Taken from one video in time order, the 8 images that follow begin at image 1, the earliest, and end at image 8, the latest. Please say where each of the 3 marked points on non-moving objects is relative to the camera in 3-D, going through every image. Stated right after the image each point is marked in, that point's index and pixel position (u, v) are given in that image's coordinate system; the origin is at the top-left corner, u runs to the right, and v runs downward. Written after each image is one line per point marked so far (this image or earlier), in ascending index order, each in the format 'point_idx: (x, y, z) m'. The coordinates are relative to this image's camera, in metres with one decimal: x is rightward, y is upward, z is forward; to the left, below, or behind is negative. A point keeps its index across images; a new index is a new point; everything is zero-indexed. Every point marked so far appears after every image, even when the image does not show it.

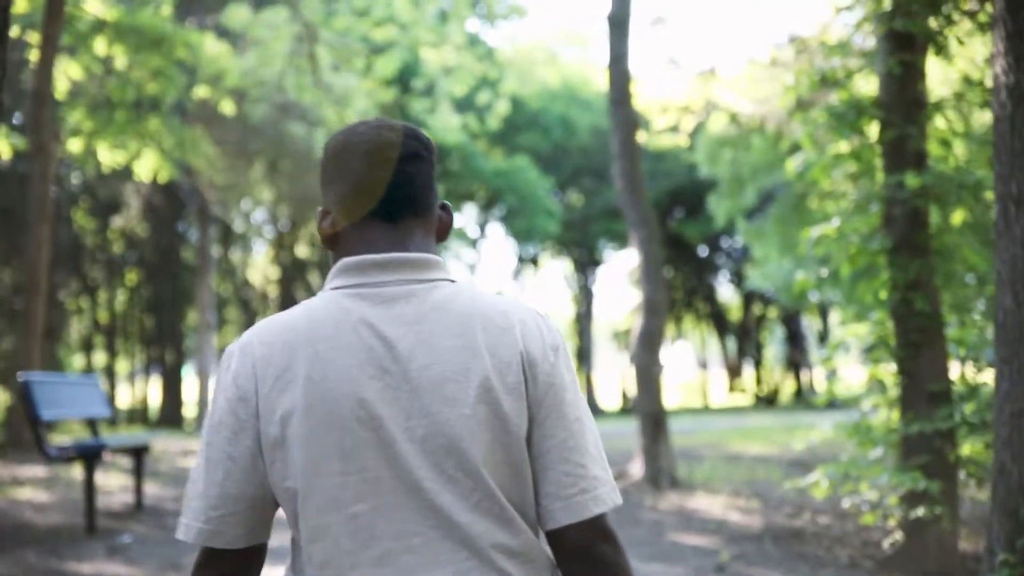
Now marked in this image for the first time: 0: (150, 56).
0: (-4.6, +2.9, +16.0) m
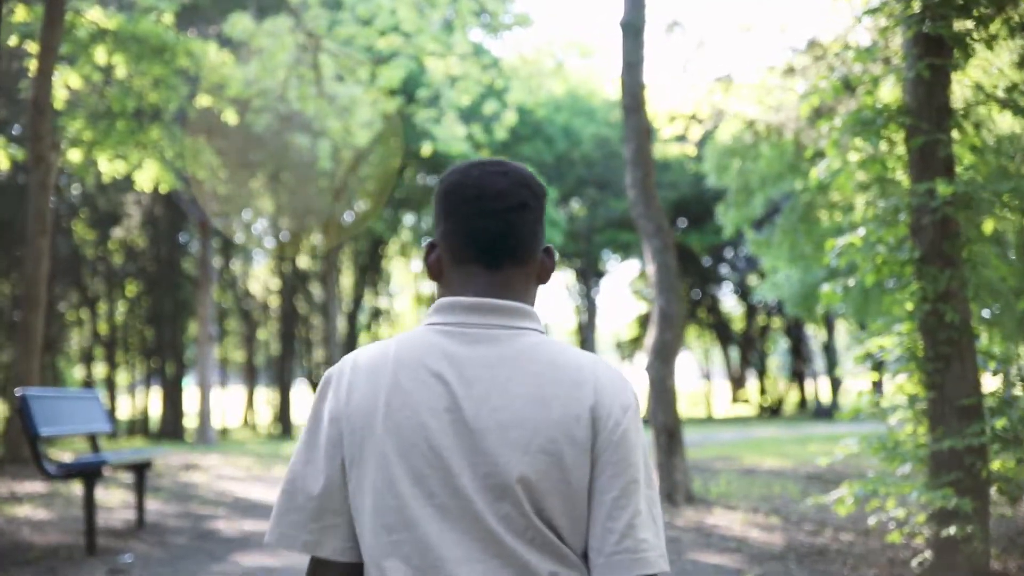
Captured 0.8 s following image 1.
0: (-4.5, +2.8, +15.8) m
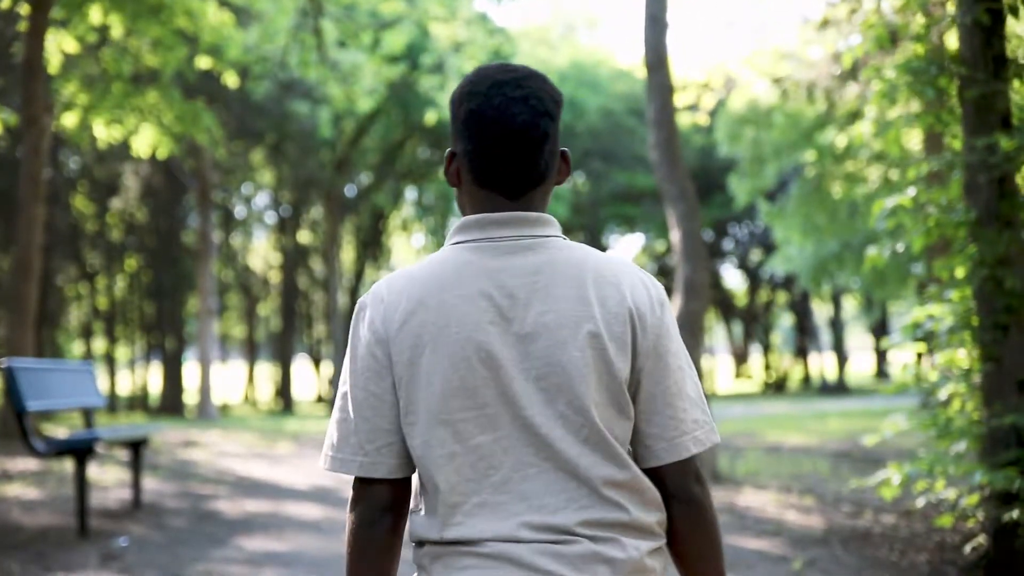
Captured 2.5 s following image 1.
0: (-4.4, +3.2, +15.1) m
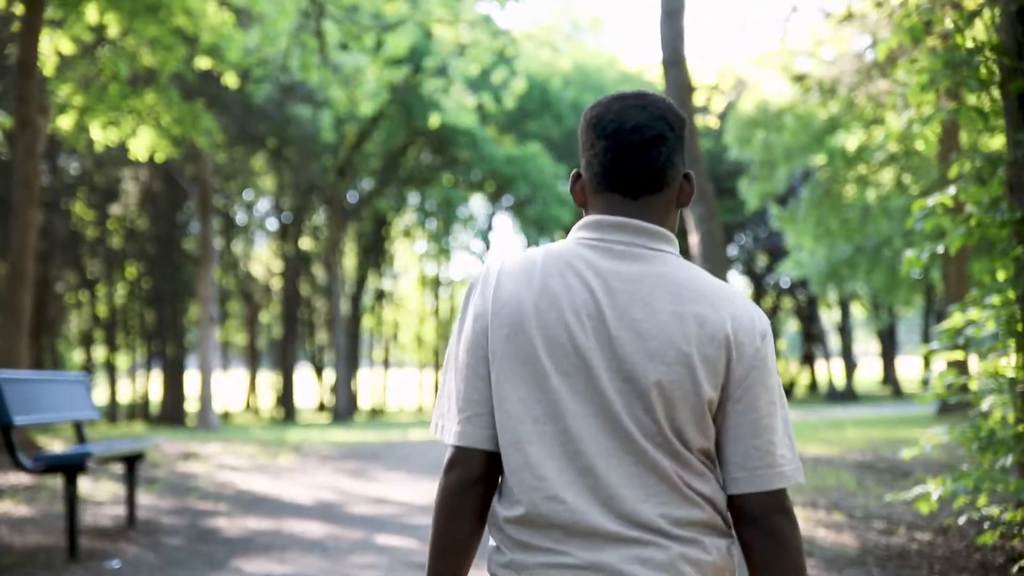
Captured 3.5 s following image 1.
0: (-4.3, +3.1, +14.7) m
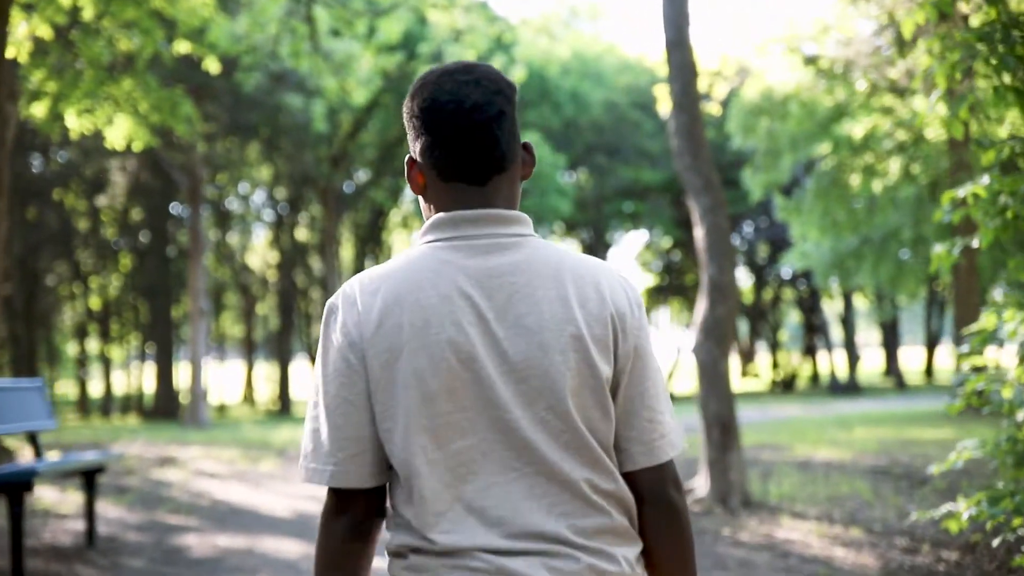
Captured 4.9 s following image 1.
0: (-4.3, +3.1, +14.0) m
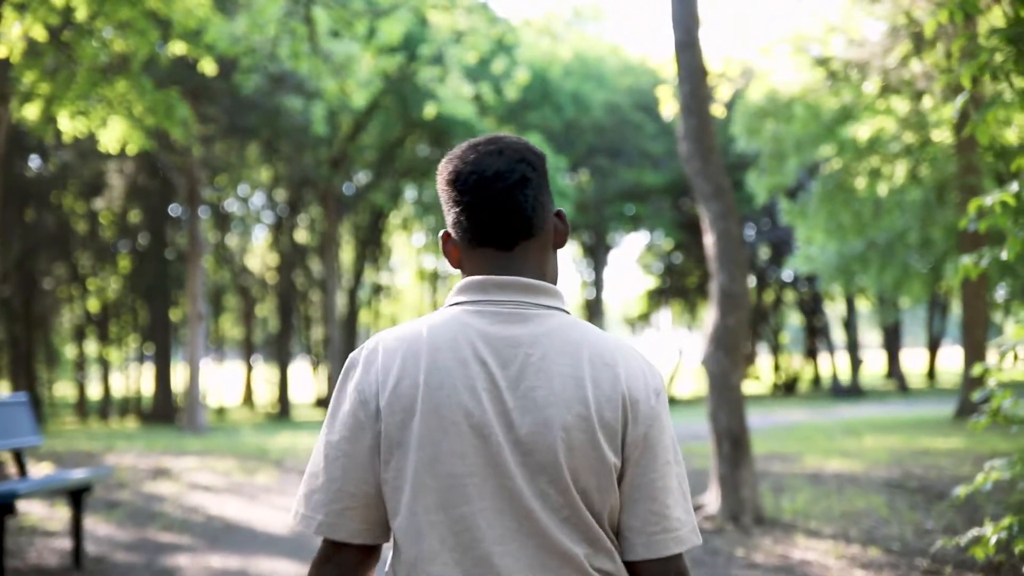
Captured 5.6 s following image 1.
0: (-4.3, +3.1, +13.7) m
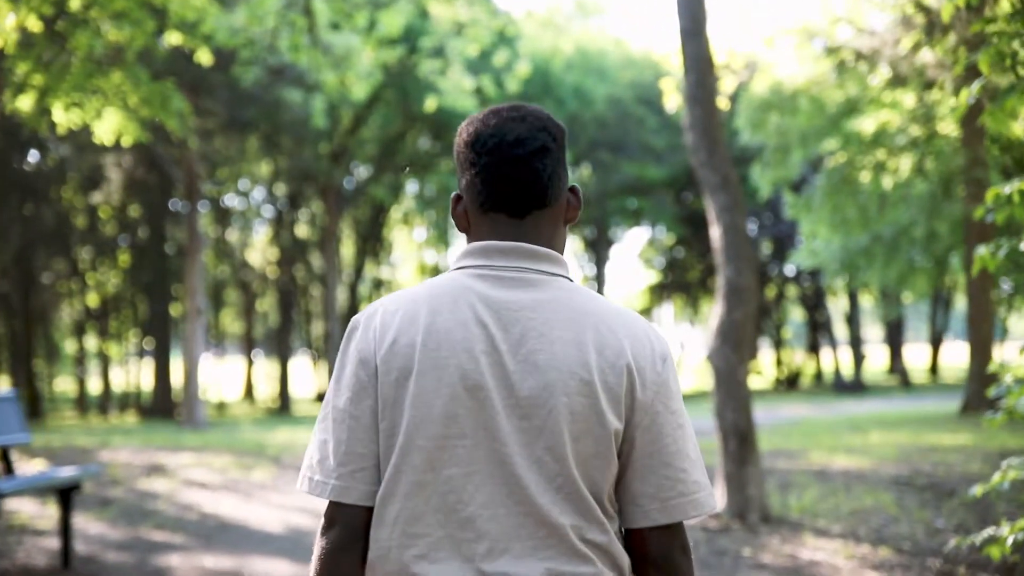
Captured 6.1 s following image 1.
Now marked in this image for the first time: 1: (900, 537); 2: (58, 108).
0: (-4.3, +3.1, +13.5) m
1: (+2.6, -1.6, +8.3) m
2: (-5.3, +2.1, +14.6) m
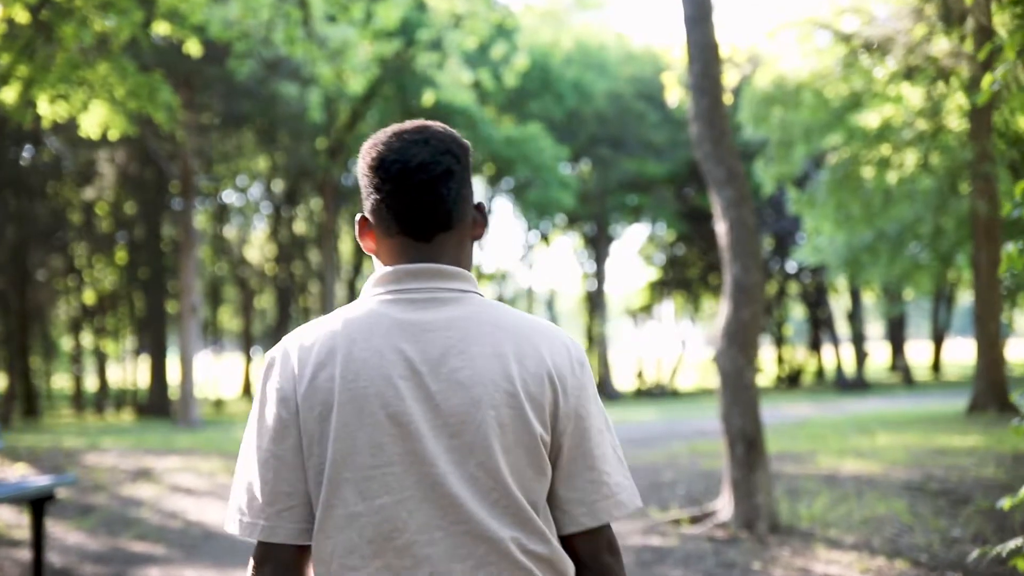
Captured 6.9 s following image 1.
0: (-4.3, +3.1, +13.1) m
1: (+2.6, -1.6, +8.0) m
2: (-5.3, +2.1, +14.2) m
